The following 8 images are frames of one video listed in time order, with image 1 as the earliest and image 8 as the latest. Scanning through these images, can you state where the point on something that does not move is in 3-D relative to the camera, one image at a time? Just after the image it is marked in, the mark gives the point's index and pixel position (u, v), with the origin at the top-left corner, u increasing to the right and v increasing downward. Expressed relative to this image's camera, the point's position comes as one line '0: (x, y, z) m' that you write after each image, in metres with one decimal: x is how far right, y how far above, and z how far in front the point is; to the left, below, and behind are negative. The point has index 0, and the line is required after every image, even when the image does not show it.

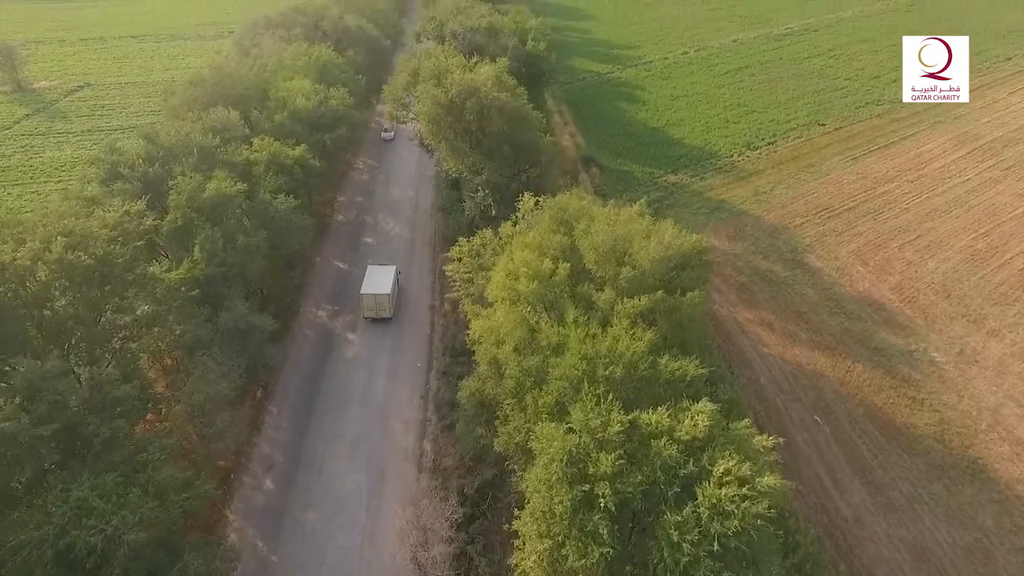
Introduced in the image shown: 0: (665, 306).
0: (+5.2, -0.7, +20.0) m
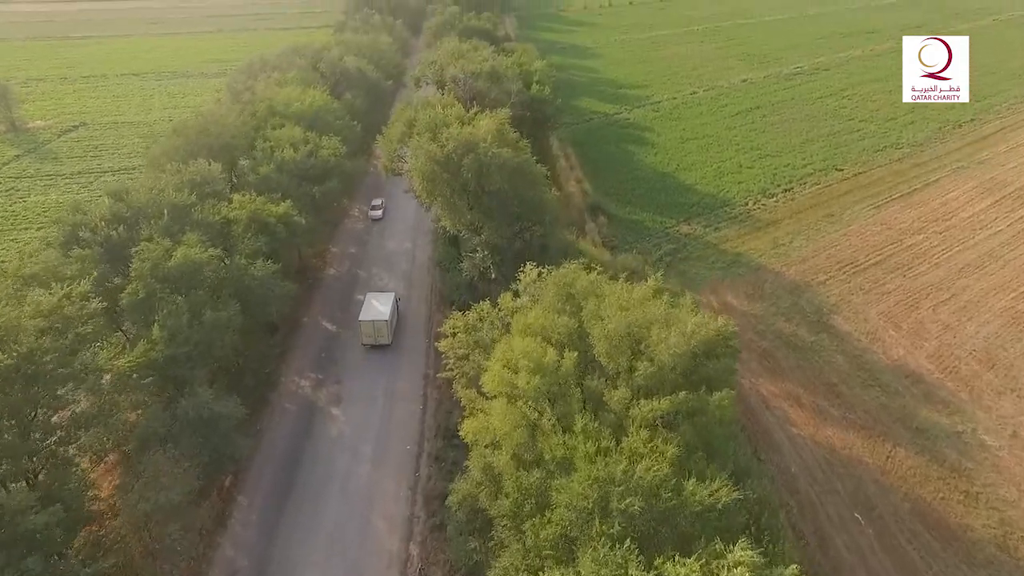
0: (+5.1, -3.6, +17.1) m
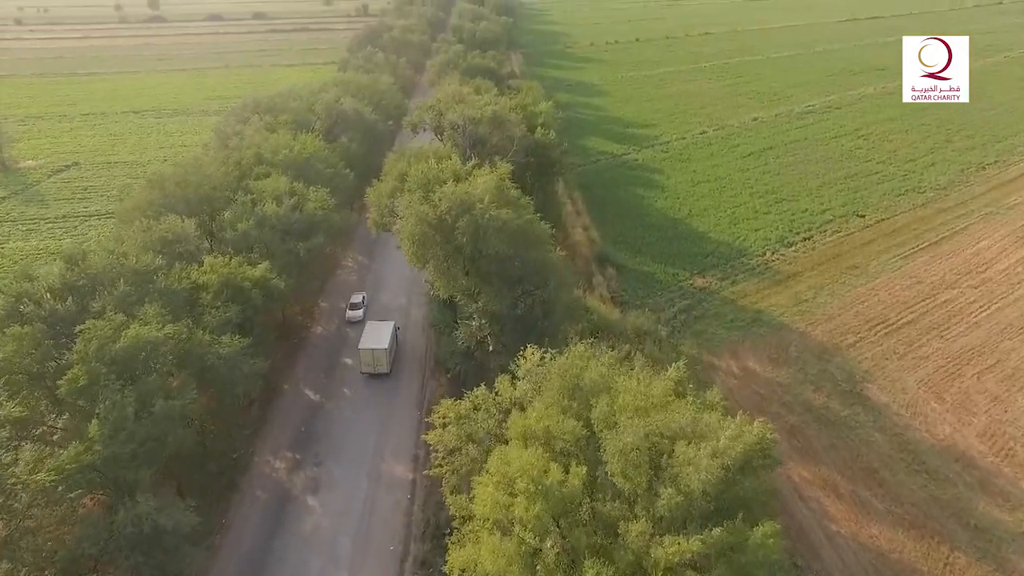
0: (+5.0, -6.2, +13.9) m
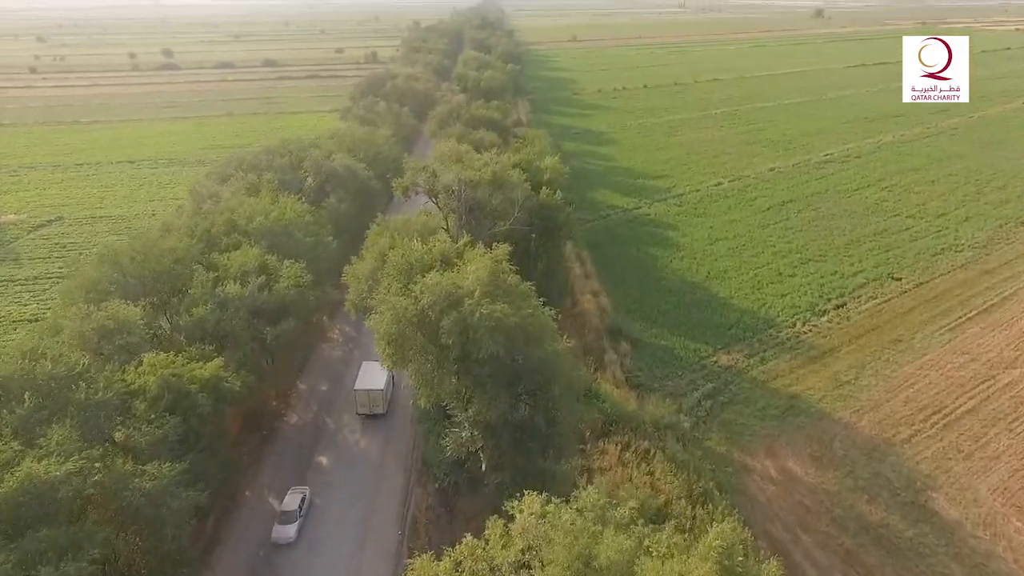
0: (+4.7, -9.2, +9.2) m
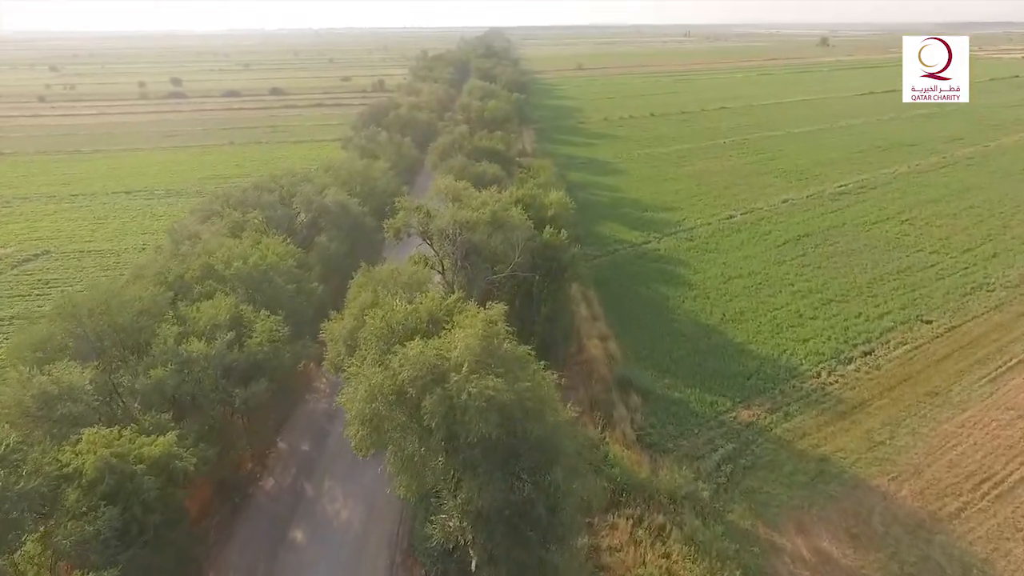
0: (+4.4, -10.8, +6.0) m
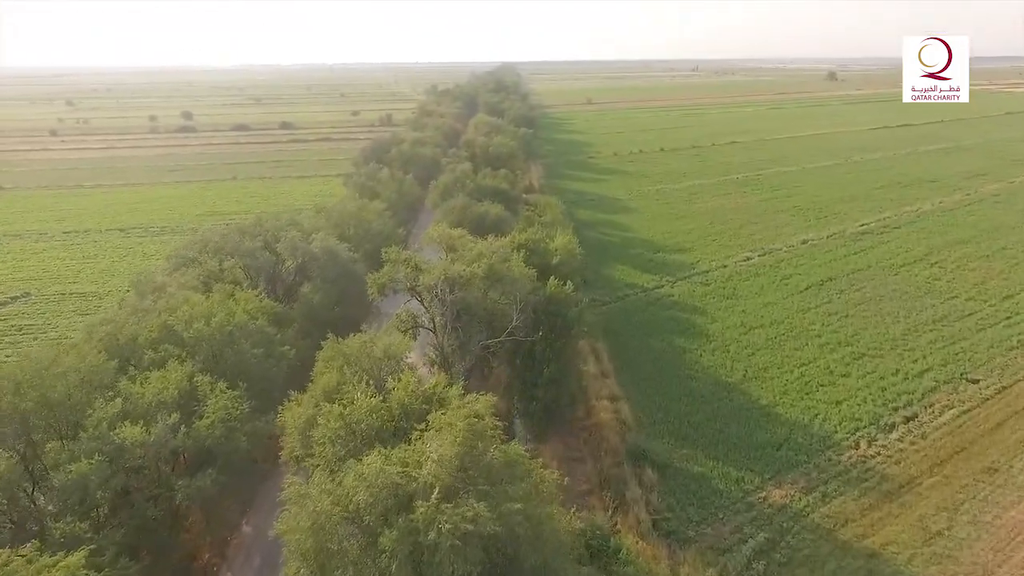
0: (+3.9, -12.5, +1.8) m
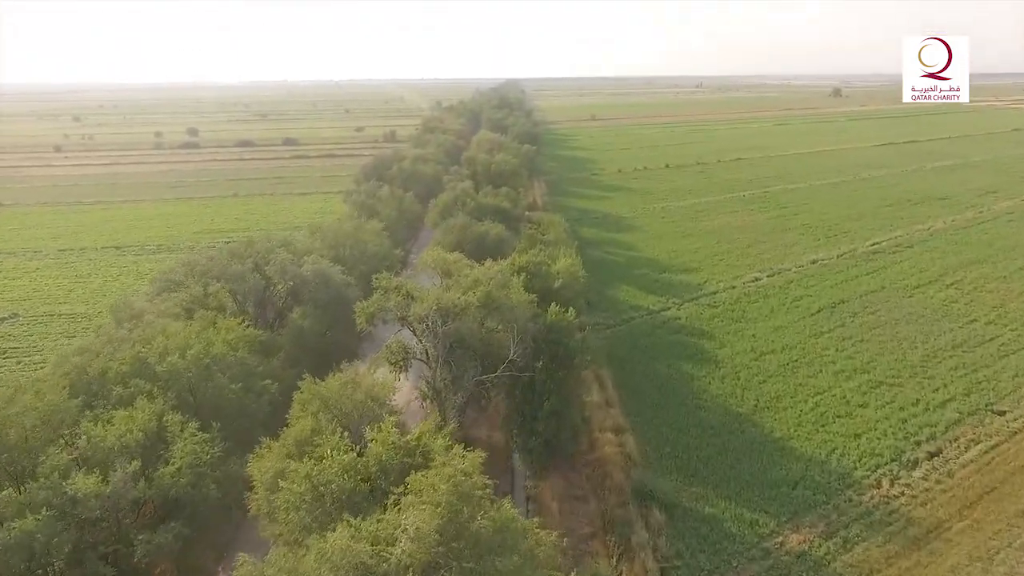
0: (+3.6, -13.1, -0.3) m
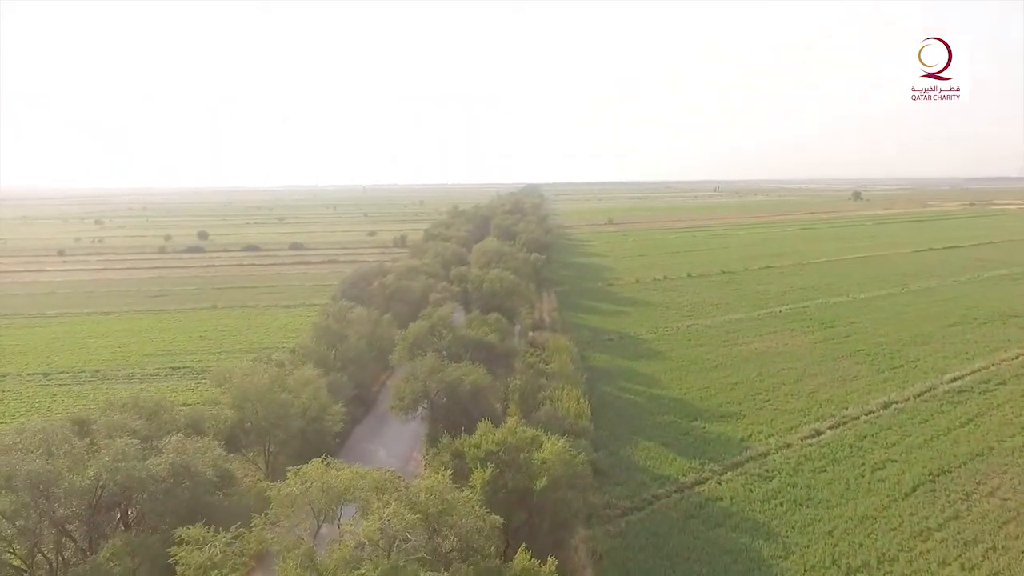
0: (+0.4, -15.2, -14.8) m
